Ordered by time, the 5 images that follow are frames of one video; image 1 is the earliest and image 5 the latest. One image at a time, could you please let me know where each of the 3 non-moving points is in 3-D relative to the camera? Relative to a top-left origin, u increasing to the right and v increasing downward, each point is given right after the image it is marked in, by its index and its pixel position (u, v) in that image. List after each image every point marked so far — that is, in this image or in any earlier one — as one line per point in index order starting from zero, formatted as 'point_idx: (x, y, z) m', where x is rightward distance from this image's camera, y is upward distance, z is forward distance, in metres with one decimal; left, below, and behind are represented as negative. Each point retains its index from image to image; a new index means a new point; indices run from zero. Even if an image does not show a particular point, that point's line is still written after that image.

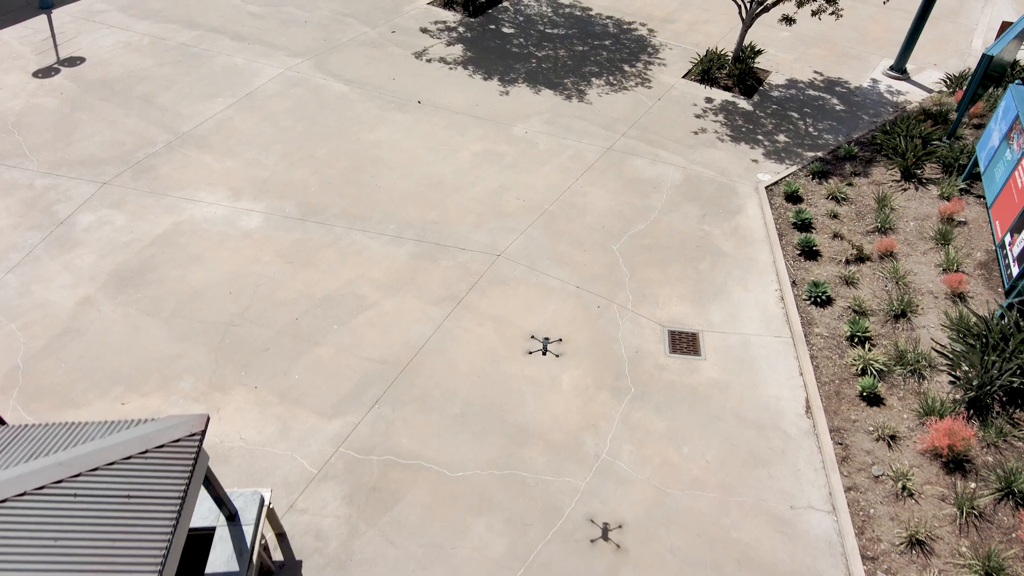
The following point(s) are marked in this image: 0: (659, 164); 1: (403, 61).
0: (+2.3, +1.9, +10.0) m
1: (-2.1, +4.4, +12.5) m
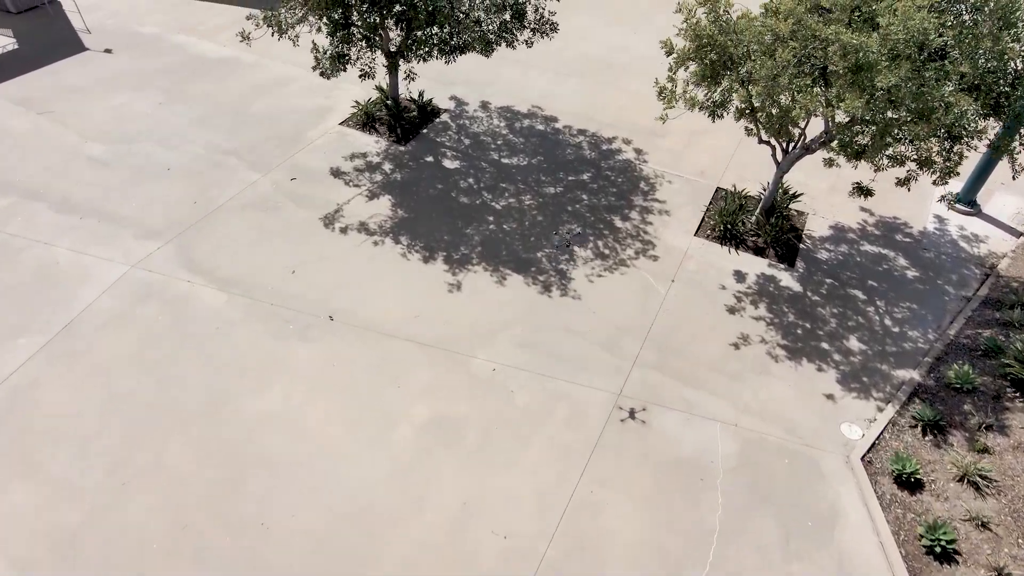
0: (+2.0, -1.4, +6.7) m
1: (-2.8, +0.8, +8.9) m
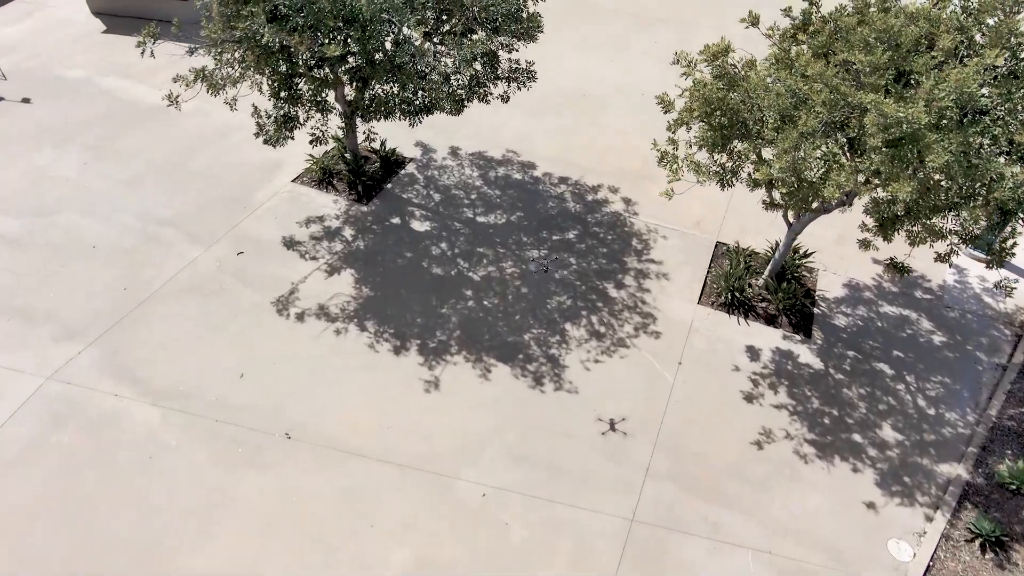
0: (+1.9, -2.3, +5.7) m
1: (-3.0, -0.4, +7.7) m
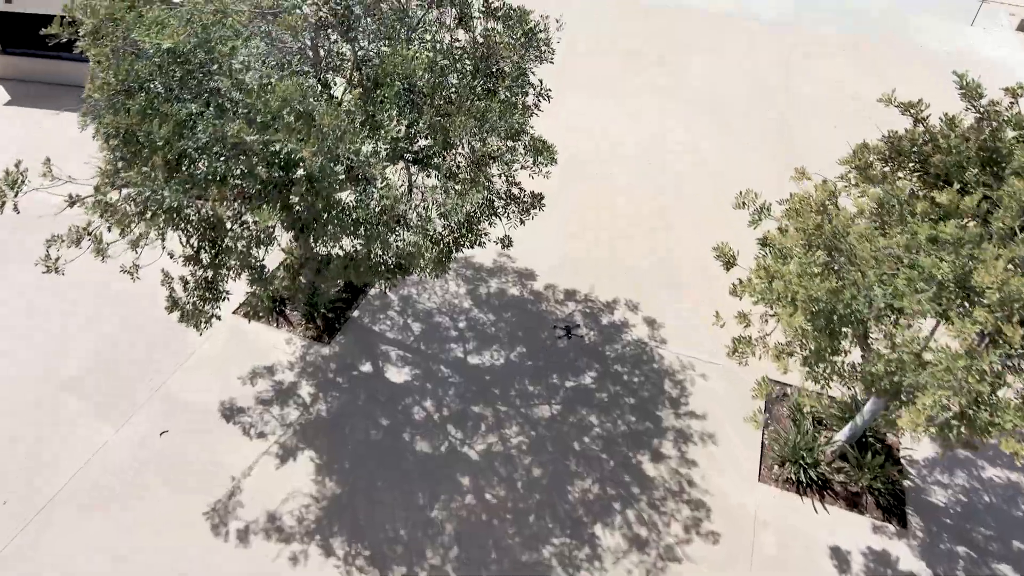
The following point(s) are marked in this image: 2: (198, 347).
0: (+2.2, -4.1, +4.0) m
1: (-2.9, -2.3, +5.7) m
2: (-3.6, -0.7, +7.4) m
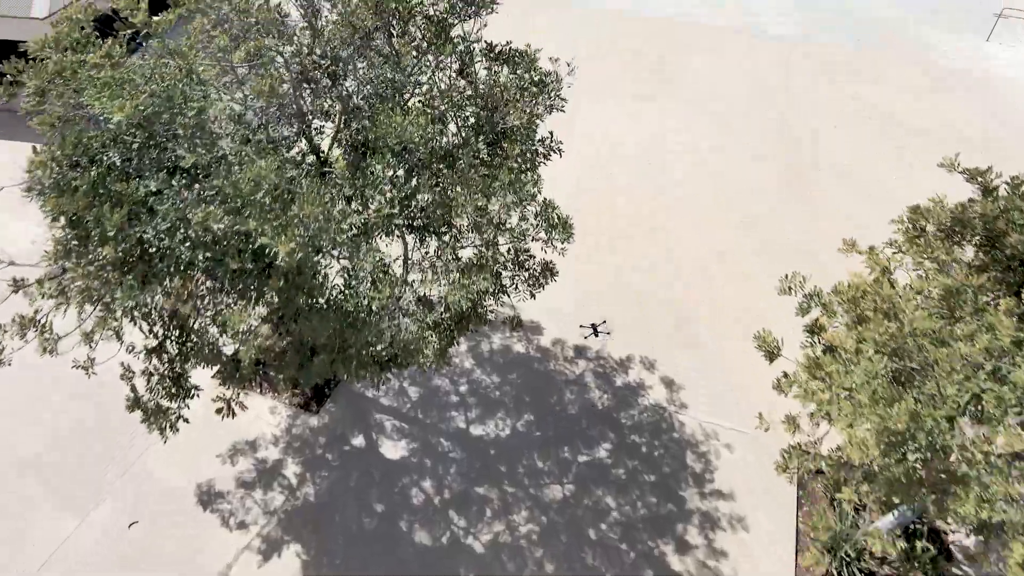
0: (+2.3, -4.7, +3.4) m
1: (-2.8, -3.0, +5.1) m
2: (-3.6, -1.4, +6.7) m
